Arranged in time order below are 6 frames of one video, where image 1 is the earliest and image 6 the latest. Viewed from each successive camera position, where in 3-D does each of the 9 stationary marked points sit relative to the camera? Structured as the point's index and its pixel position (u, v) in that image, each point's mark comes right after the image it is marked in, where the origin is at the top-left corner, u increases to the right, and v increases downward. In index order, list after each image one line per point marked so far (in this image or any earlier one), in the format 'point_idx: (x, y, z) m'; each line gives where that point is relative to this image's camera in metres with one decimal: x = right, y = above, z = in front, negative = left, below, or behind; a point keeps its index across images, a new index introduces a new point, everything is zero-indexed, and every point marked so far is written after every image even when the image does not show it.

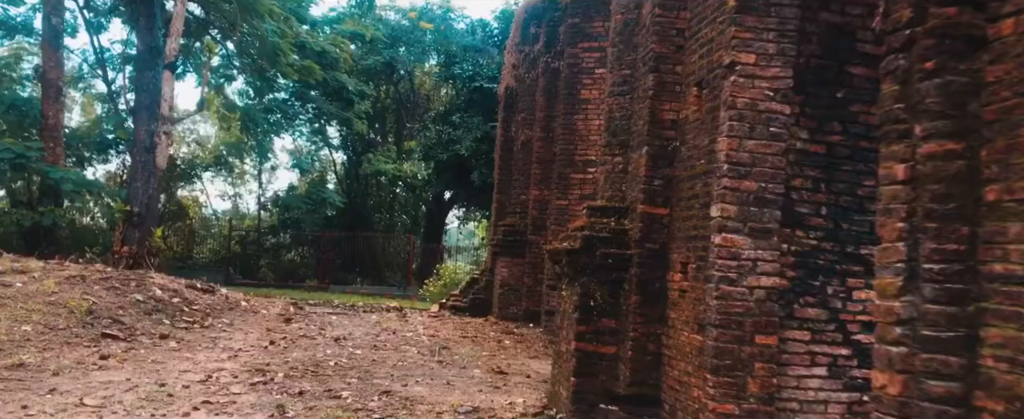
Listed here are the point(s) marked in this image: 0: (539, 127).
0: (+0.4, +1.2, +10.3) m
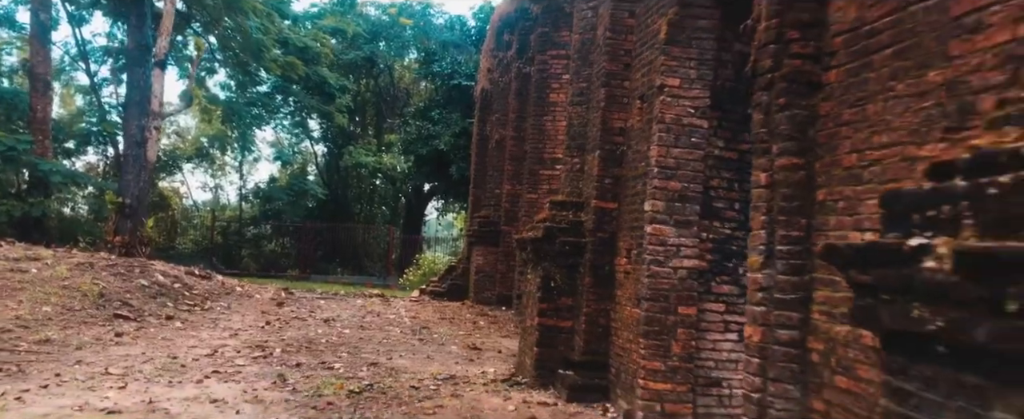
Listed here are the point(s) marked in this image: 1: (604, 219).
0: (0.0, +1.3, +11.2) m
1: (+0.8, -0.1, +6.3) m
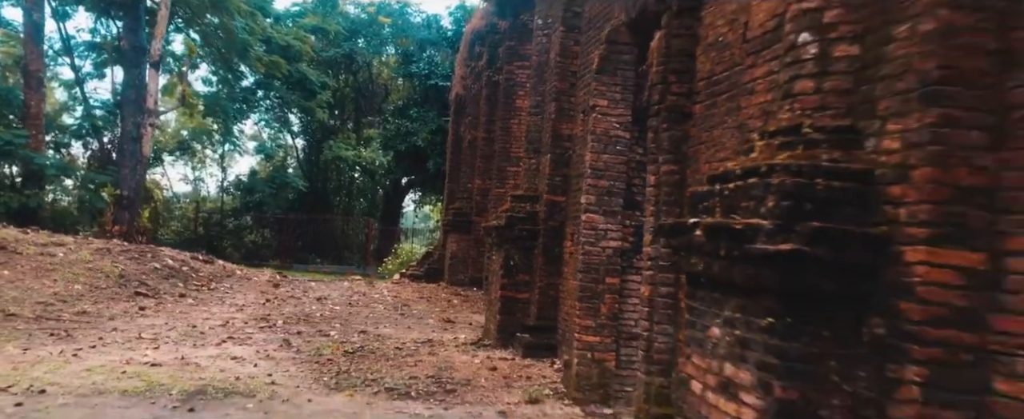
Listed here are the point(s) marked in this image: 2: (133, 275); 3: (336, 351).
0: (-0.5, +1.5, +12.6) m
1: (+0.5, 0.0, +7.8) m
2: (-5.7, -1.0, +10.5) m
3: (-2.0, -1.6, +8.1) m
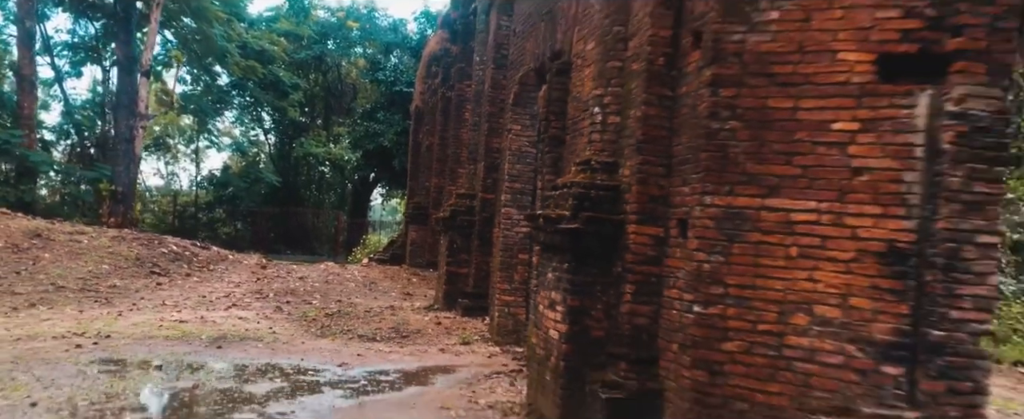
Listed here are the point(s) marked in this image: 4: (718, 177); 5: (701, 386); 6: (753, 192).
0: (-1.6, +1.6, +15.0) m
1: (-0.4, 0.0, +10.2) m
2: (-6.6, -0.9, +12.7) m
3: (-2.9, -1.5, +10.5) m
4: (+1.4, +0.2, +4.5) m
5: (+1.2, -1.1, +4.4) m
6: (+1.5, +0.1, +4.4) m
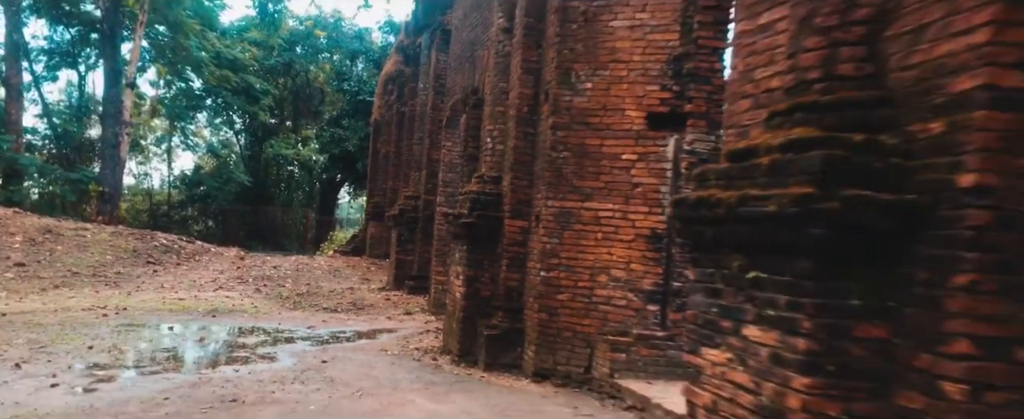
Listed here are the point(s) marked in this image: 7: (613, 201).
0: (-2.9, +1.6, +17.4) m
1: (-1.5, +0.1, +12.7) m
2: (-7.8, -0.9, +14.8) m
3: (-4.0, -1.5, +12.8) m
4: (+0.5, +0.2, +7.0) m
5: (+0.3, -1.1, +6.9) m
6: (+0.6, +0.1, +6.9) m
7: (+1.0, +0.1, +6.8) m
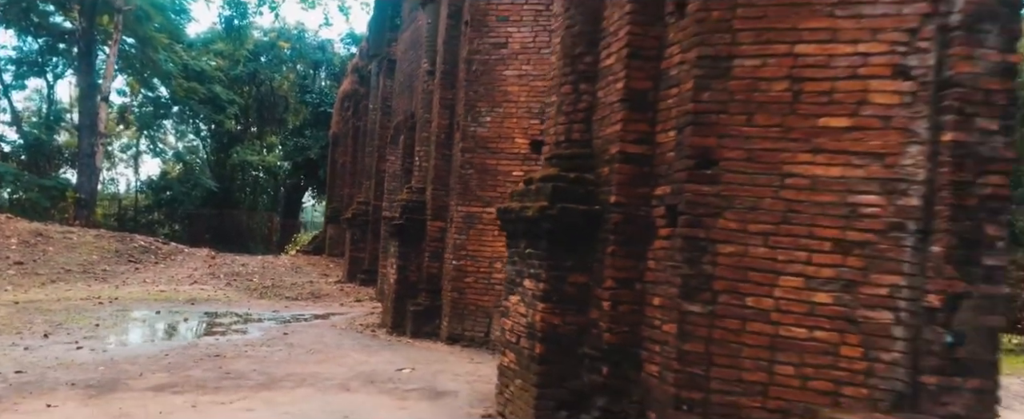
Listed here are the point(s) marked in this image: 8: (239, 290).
0: (-4.5, +1.5, +19.4) m
1: (-2.8, 0.0, +14.7) m
2: (-9.2, -1.0, +16.6) m
3: (-5.3, -1.6, +14.8) m
4: (-0.6, +0.2, +9.1) m
5: (-0.7, -1.2, +9.1) m
6: (-0.4, +0.1, +9.1) m
7: (-0.1, 0.0, +9.0) m
8: (-5.5, -1.7, +14.2) m
